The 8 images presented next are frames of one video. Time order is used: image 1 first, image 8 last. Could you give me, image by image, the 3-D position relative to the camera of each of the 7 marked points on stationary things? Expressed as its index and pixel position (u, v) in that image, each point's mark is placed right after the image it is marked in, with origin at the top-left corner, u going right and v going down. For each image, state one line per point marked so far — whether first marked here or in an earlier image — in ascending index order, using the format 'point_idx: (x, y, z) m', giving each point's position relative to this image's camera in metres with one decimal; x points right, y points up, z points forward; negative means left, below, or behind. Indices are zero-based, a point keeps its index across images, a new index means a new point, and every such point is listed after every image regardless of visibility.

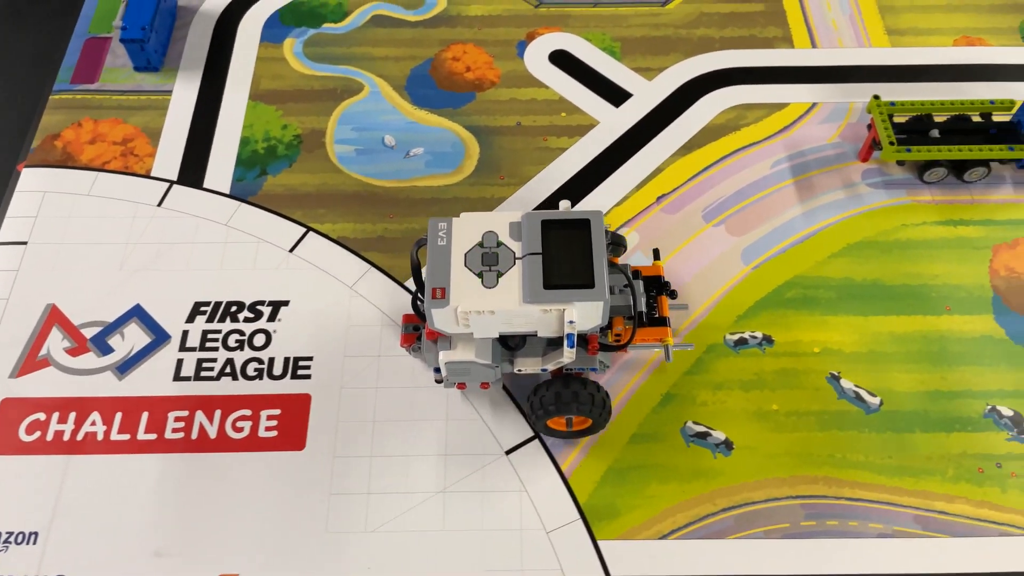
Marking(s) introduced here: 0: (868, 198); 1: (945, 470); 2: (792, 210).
0: (+1.5, +0.4, +3.7) m
1: (+1.5, -0.6, +3.1) m
2: (+1.2, +0.3, +3.7) m
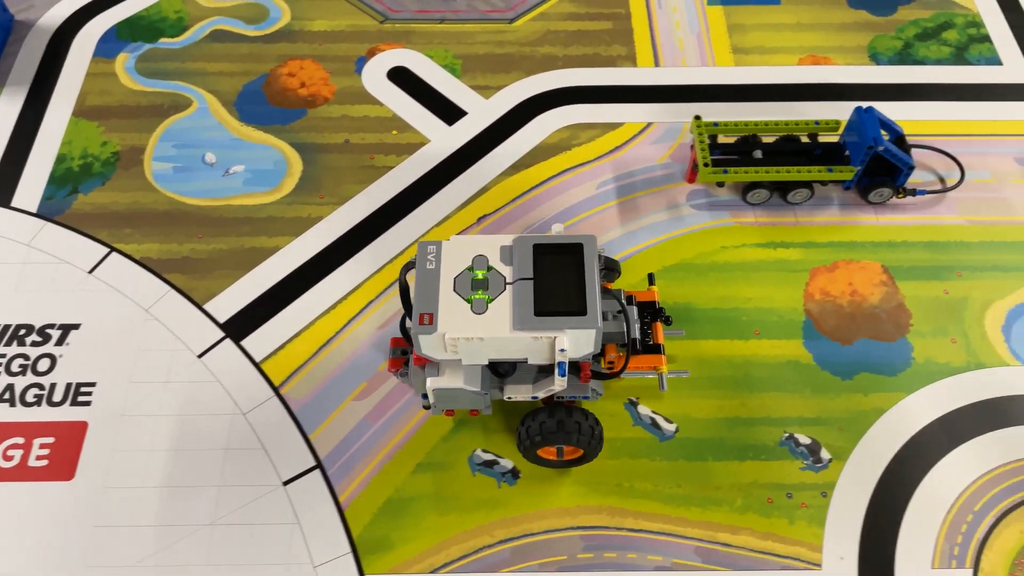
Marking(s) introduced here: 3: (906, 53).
0: (+0.7, +0.3, +3.6) m
1: (+0.8, -0.7, +3.0) m
2: (+0.4, +0.2, +3.6) m
3: (+1.9, +1.1, +4.2) m
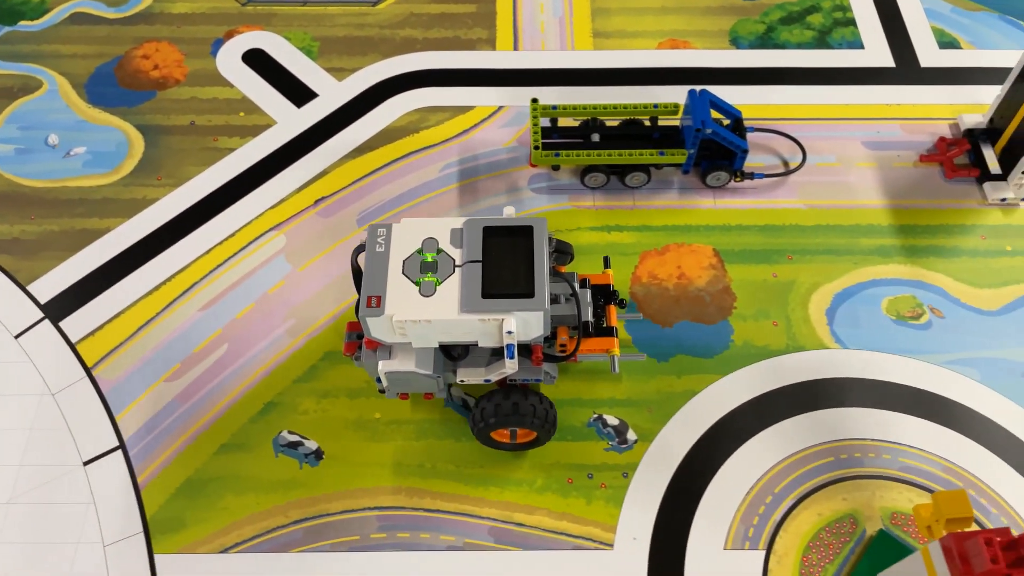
0: (+0.1, +0.4, +3.6) m
1: (+0.1, -0.7, +3.0) m
2: (-0.3, +0.3, +3.6) m
3: (+1.2, +1.2, +4.2) m
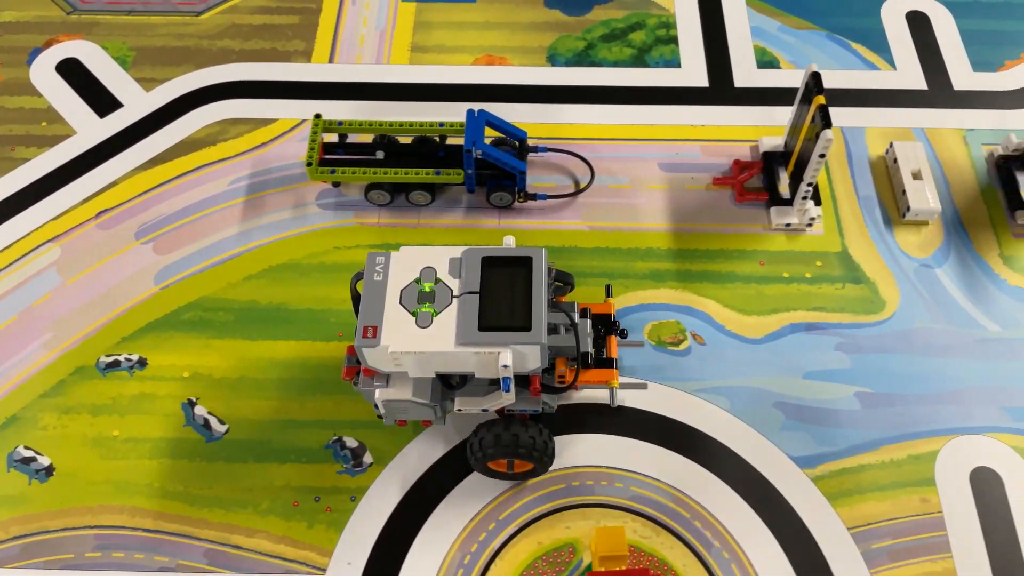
0: (-0.8, +0.3, +3.6) m
1: (-0.9, -0.7, +3.0) m
2: (-1.2, +0.2, +3.6) m
3: (+0.4, +1.1, +4.2) m
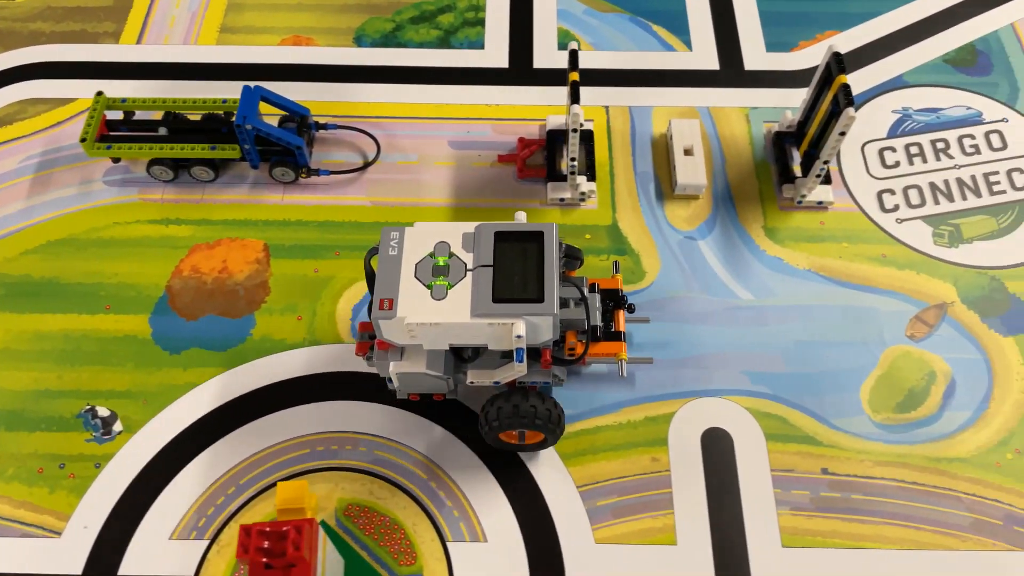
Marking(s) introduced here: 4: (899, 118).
0: (-1.7, +0.4, +3.7) m
1: (-1.8, -0.6, +3.0) m
2: (-2.1, +0.3, +3.7) m
3: (-0.6, +1.2, +4.2) m
4: (+1.8, +0.8, +4.0) m
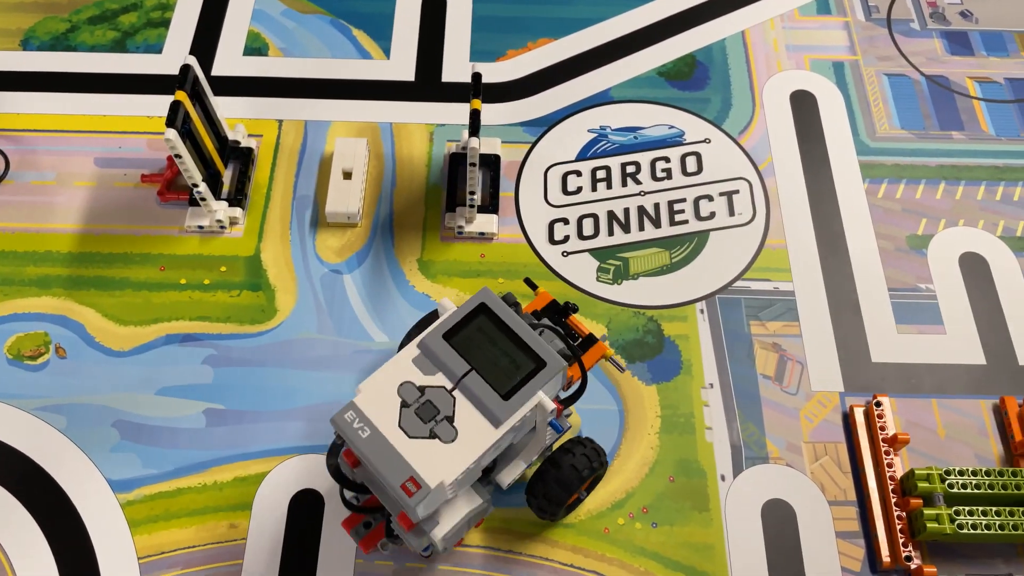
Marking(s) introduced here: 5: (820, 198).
0: (-3.2, +0.3, +3.4) m
1: (-3.2, -0.8, +2.7) m
2: (-3.5, +0.2, +3.3) m
3: (-2.0, +1.1, +3.9) m
4: (+0.3, +0.6, +3.7) m
5: (+1.3, +0.4, +3.6) m
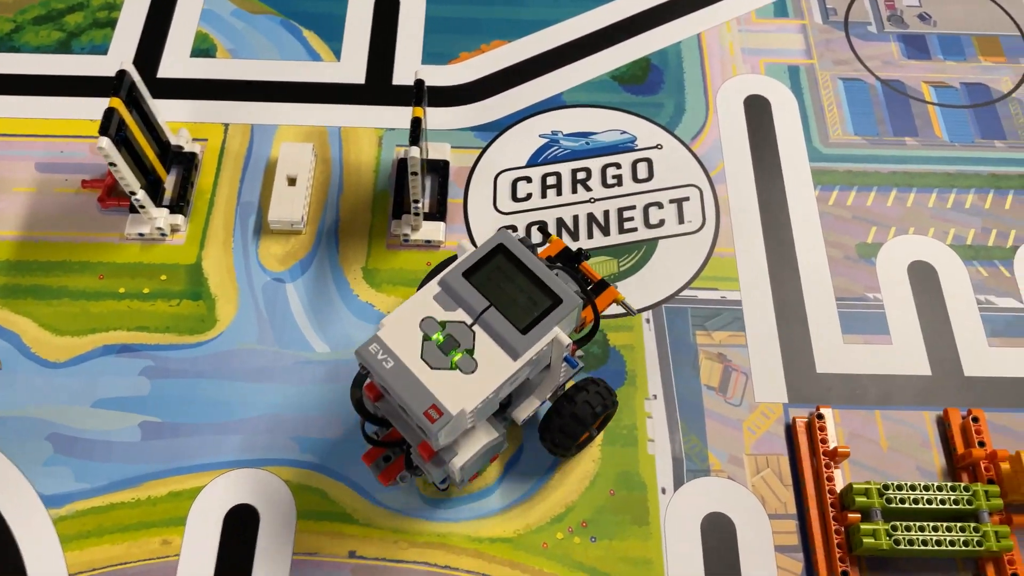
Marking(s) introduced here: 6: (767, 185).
0: (-3.4, +0.2, +3.3) m
1: (-3.4, -0.8, +2.7) m
2: (-3.7, +0.2, +3.2) m
3: (-2.2, +1.1, +3.8) m
4: (+0.1, +0.6, +3.7) m
5: (+1.0, +0.3, +3.5) m
6: (+1.0, +0.4, +3.6) m
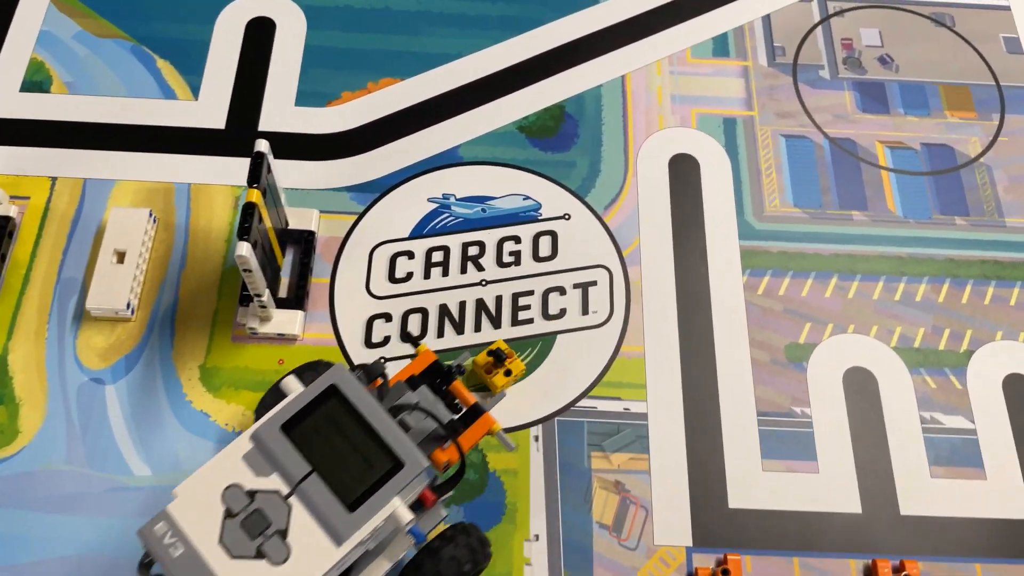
0: (-3.8, 0.0, +2.7) m
1: (-3.8, -1.1, +2.2) m
2: (-4.1, -0.1, +2.7) m
3: (-2.6, +0.8, +3.2) m
4: (-0.3, +0.3, +3.1) m
5: (+0.6, 0.0, +3.0) m
6: (+0.6, +0.1, +3.1) m
